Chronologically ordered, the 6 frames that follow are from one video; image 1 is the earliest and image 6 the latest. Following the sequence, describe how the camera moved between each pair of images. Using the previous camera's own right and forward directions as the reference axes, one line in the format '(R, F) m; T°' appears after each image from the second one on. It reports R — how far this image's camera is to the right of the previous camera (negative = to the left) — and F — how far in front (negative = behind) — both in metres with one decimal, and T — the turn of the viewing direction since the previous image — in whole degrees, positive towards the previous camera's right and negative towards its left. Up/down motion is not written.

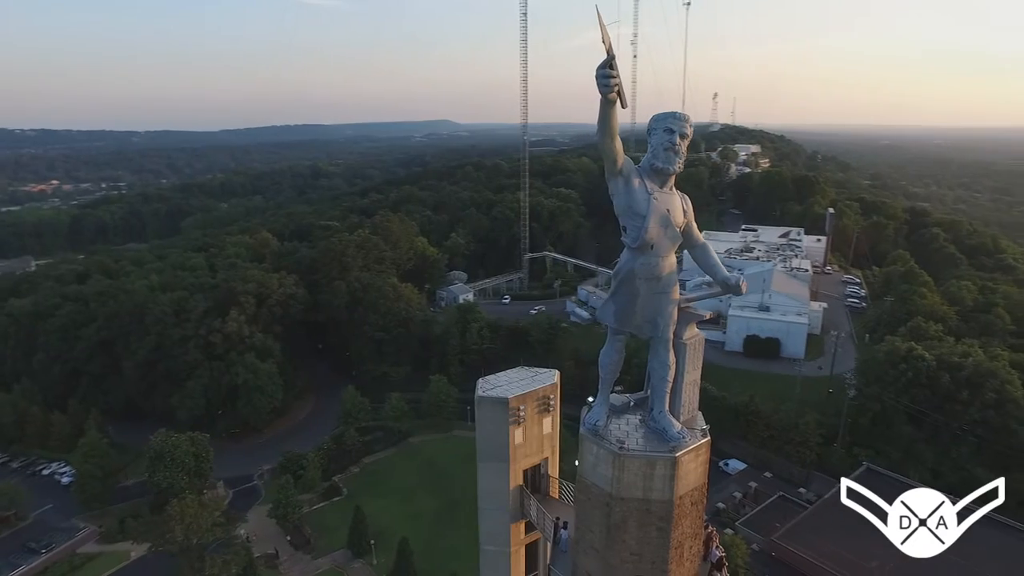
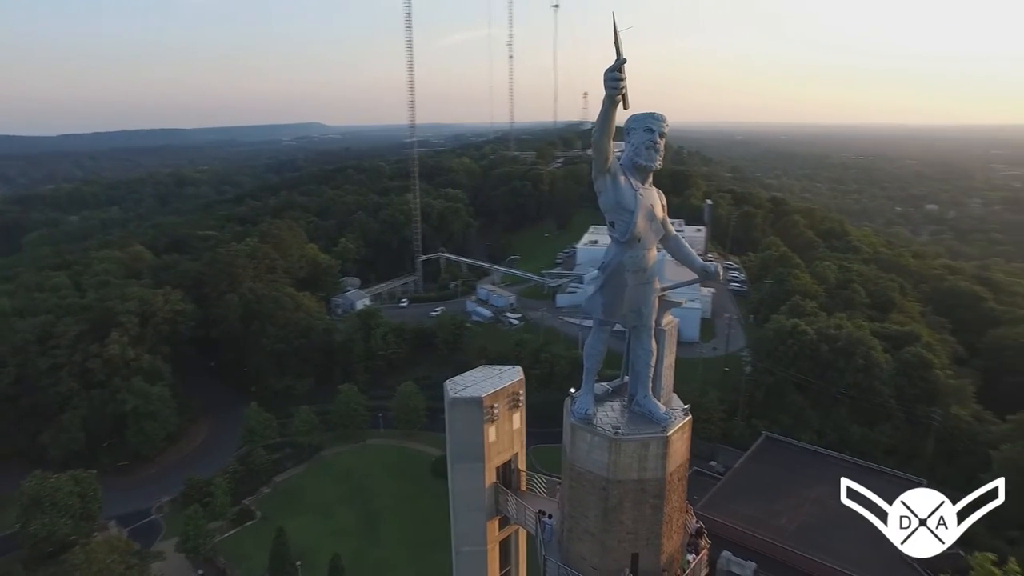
(-1.4, 0.0) m; +11°
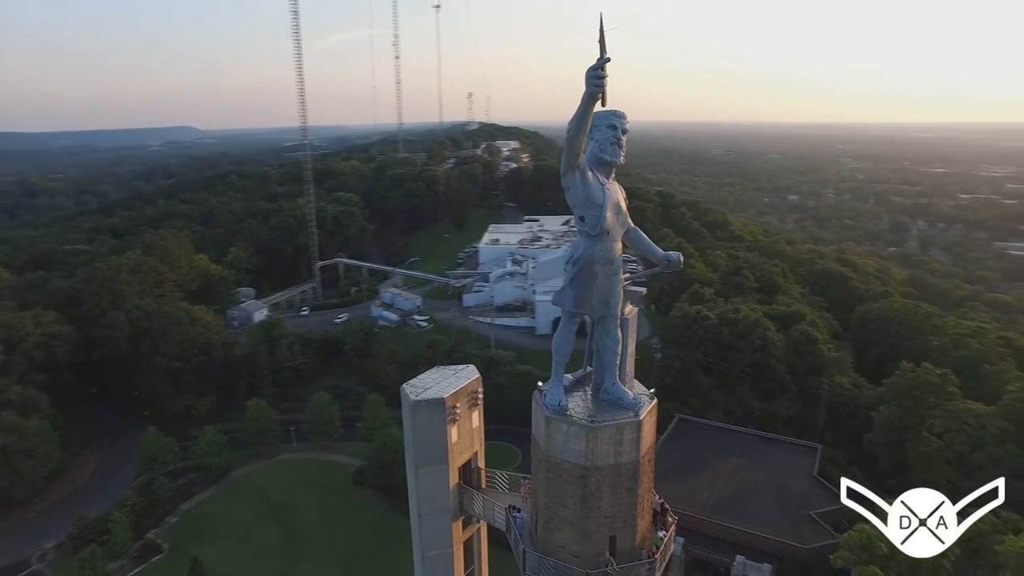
(-1.0, 0.0) m; +10°
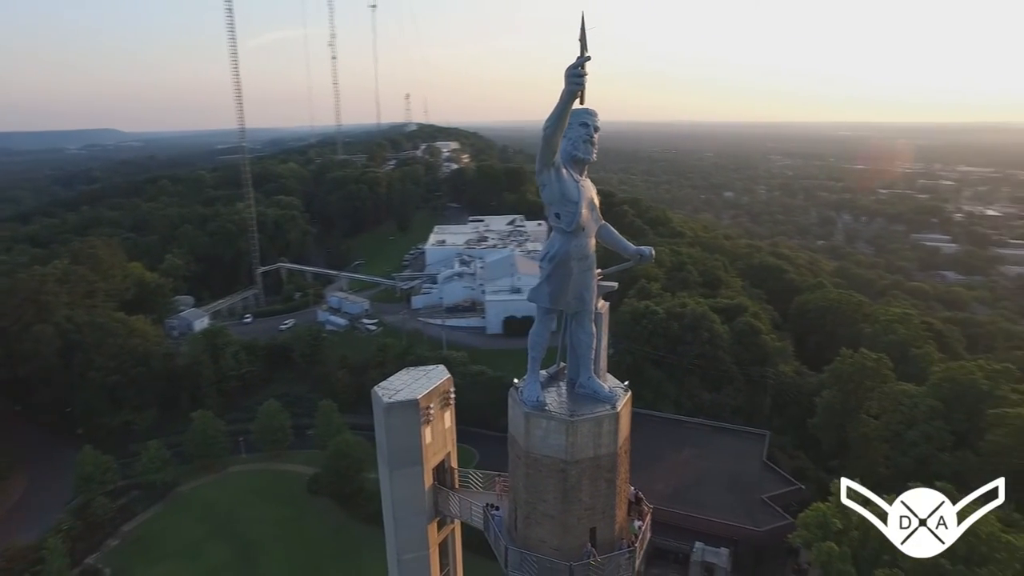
(-0.4, 0.0) m; +5°
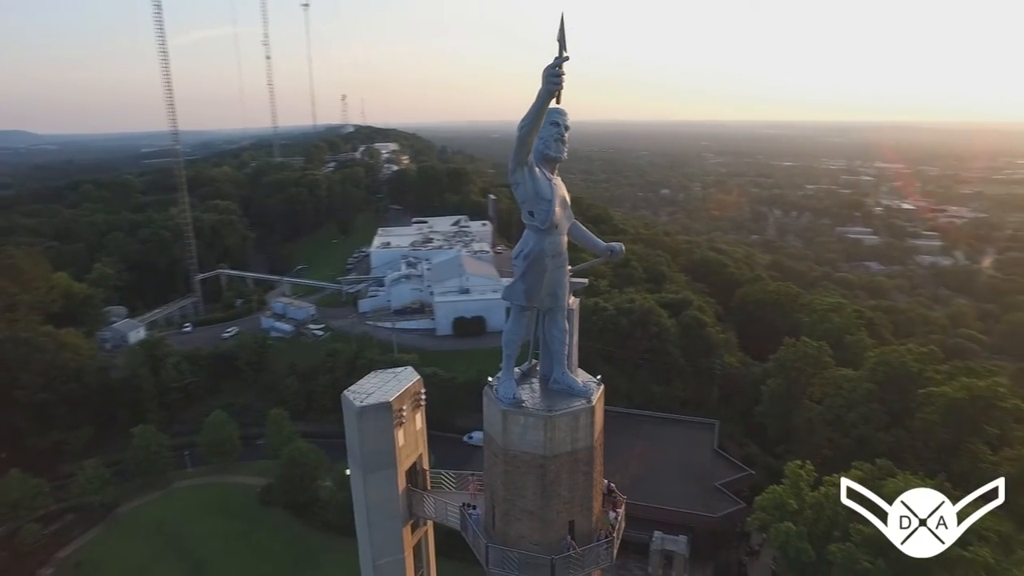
(-0.4, 0.0) m; +5°
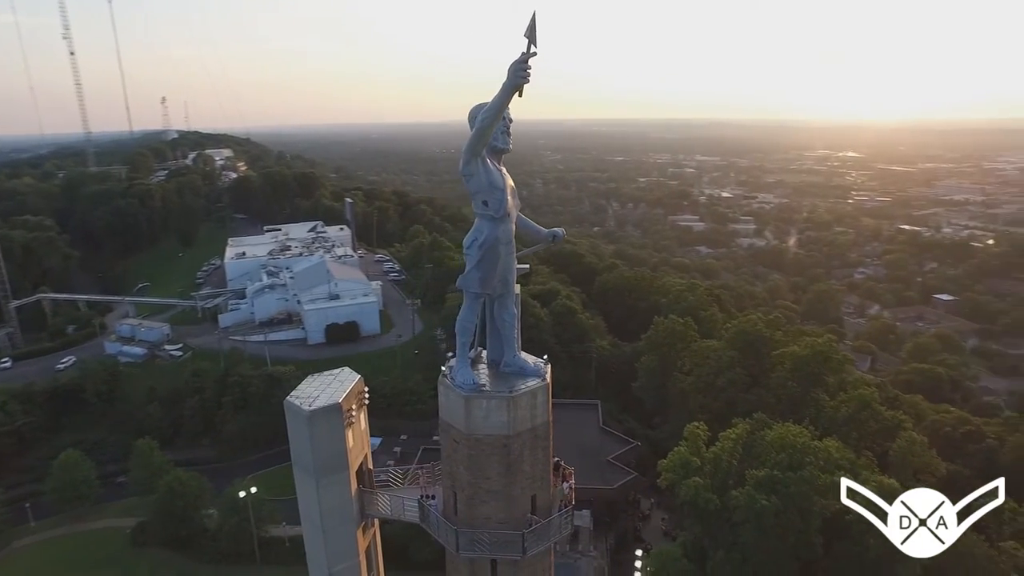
(-1.4, -0.2) m; +13°
